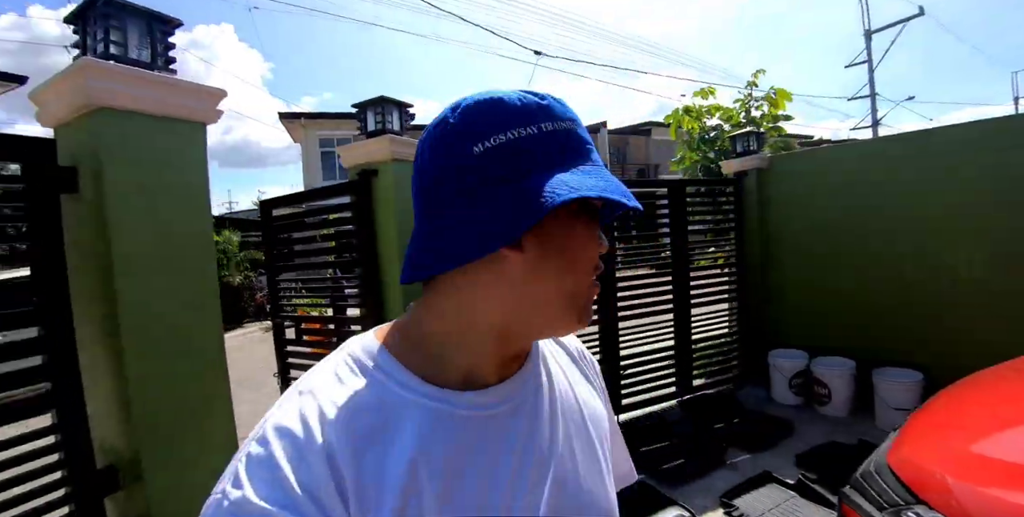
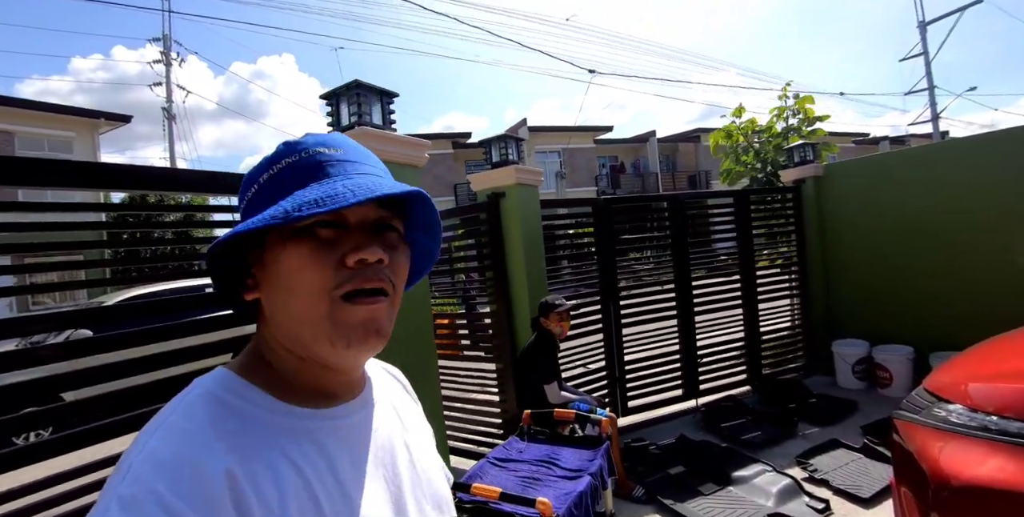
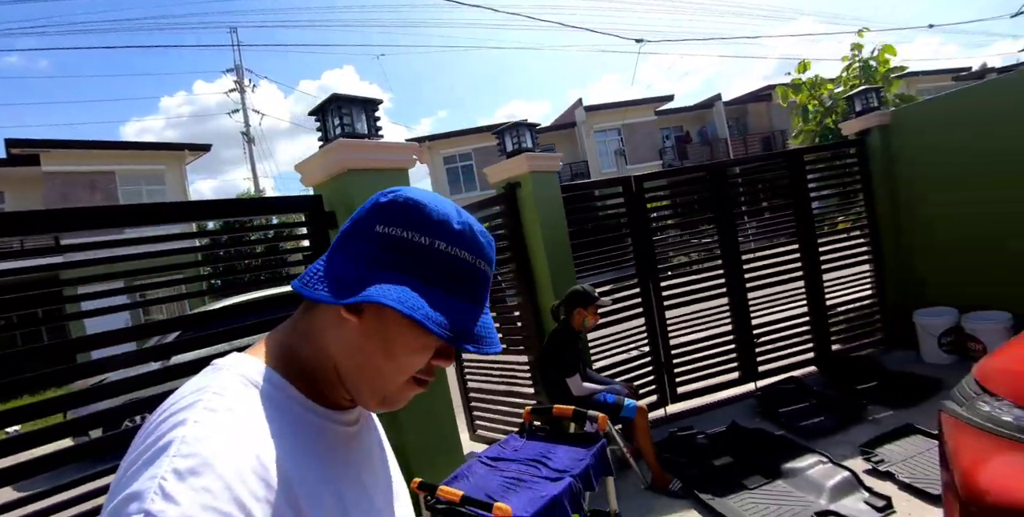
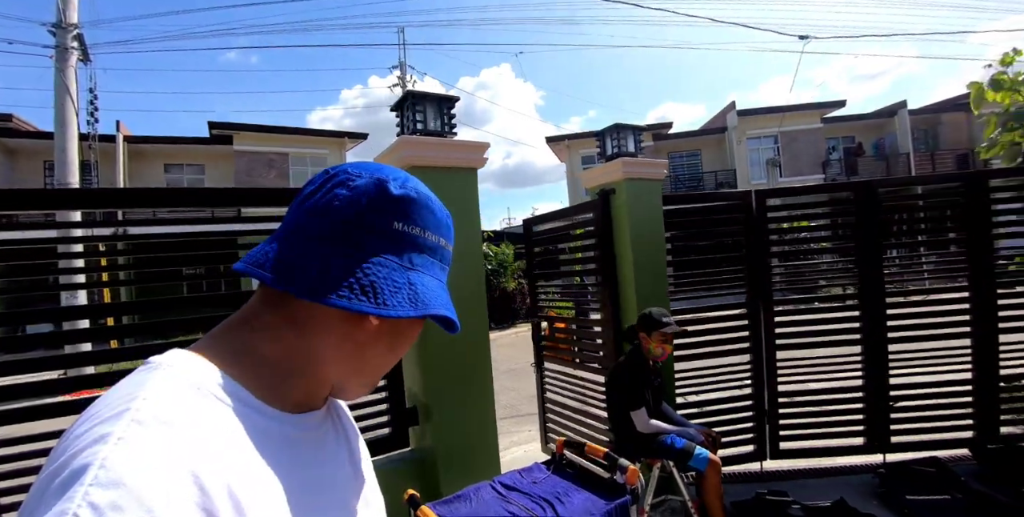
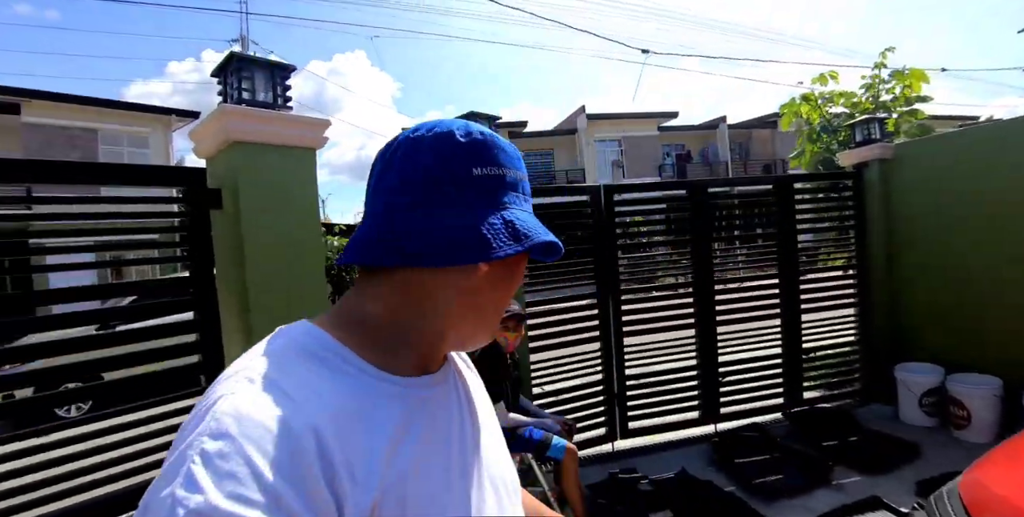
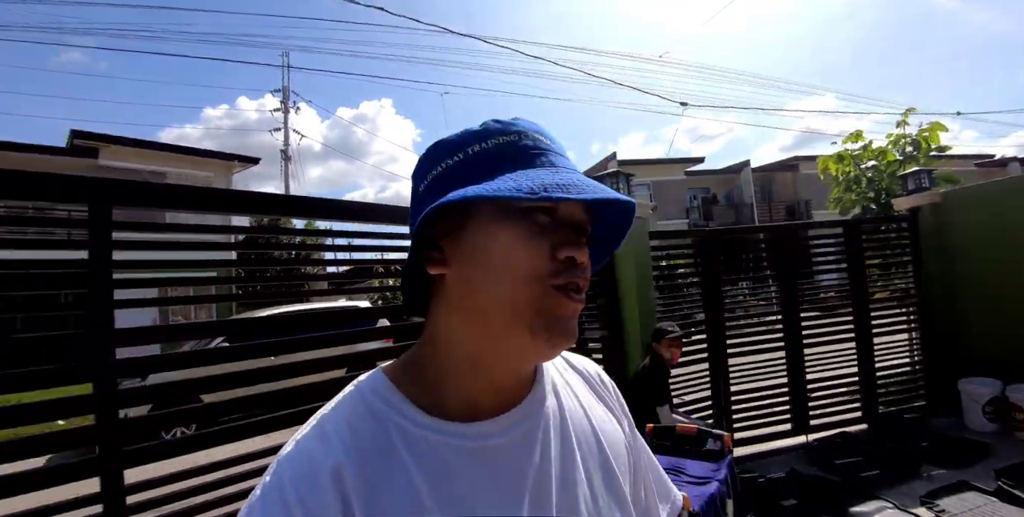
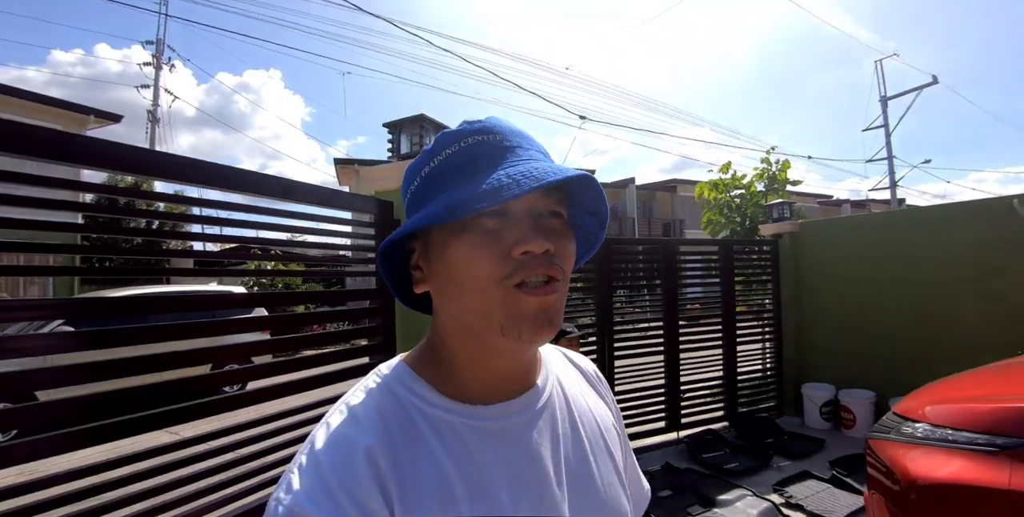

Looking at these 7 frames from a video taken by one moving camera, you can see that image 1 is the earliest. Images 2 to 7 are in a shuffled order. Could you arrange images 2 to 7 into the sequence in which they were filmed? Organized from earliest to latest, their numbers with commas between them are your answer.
5, 4, 3, 2, 7, 6
